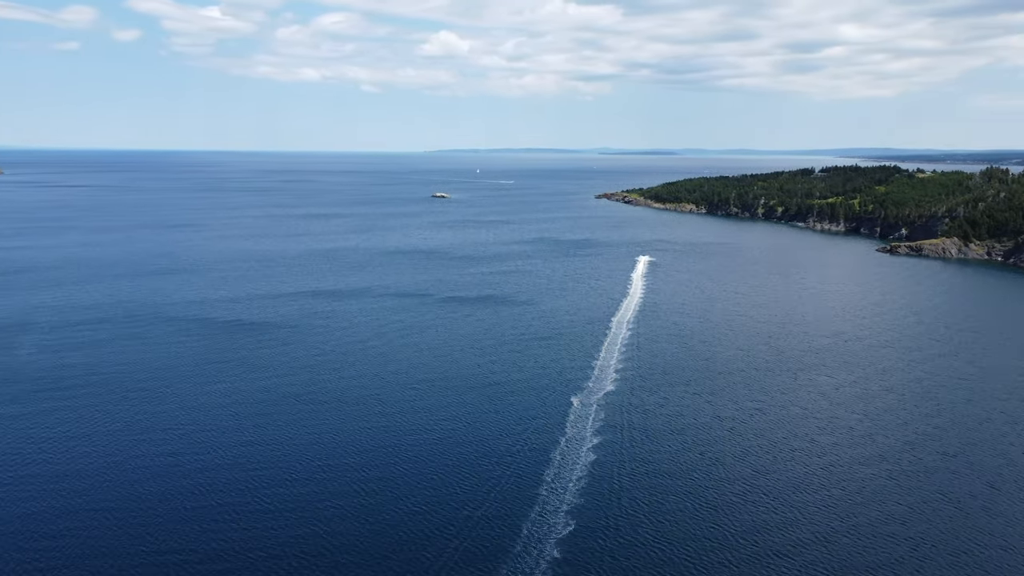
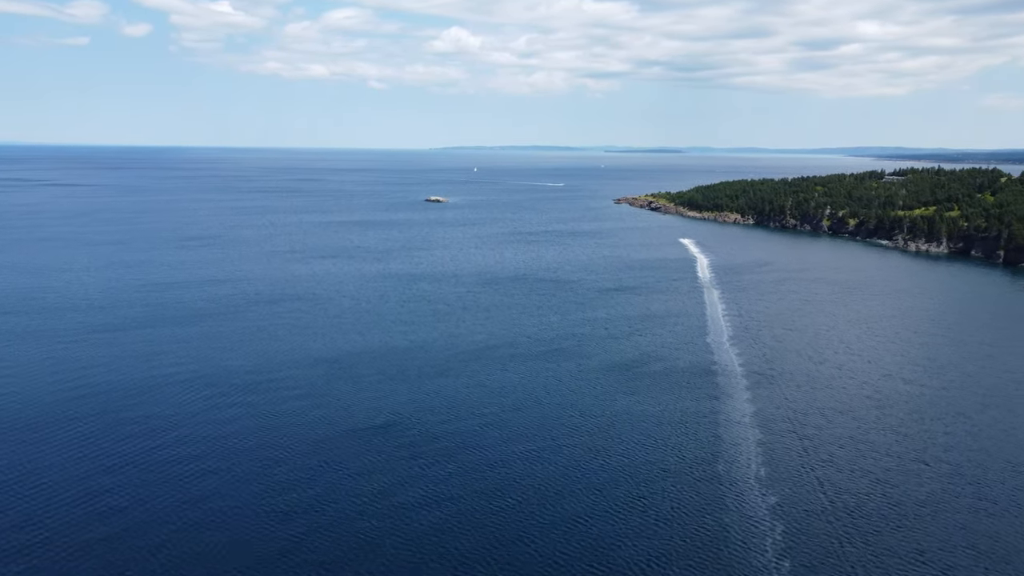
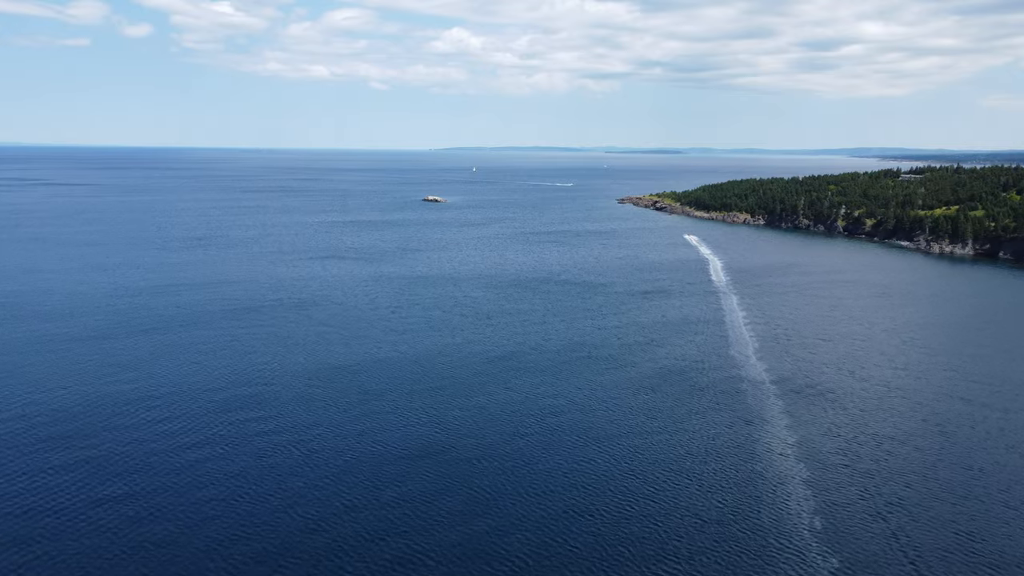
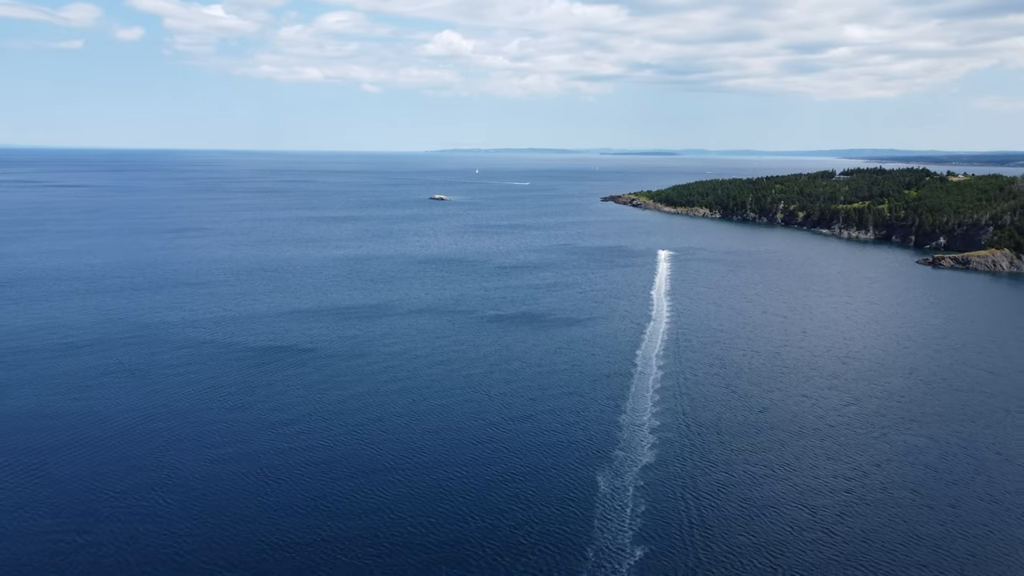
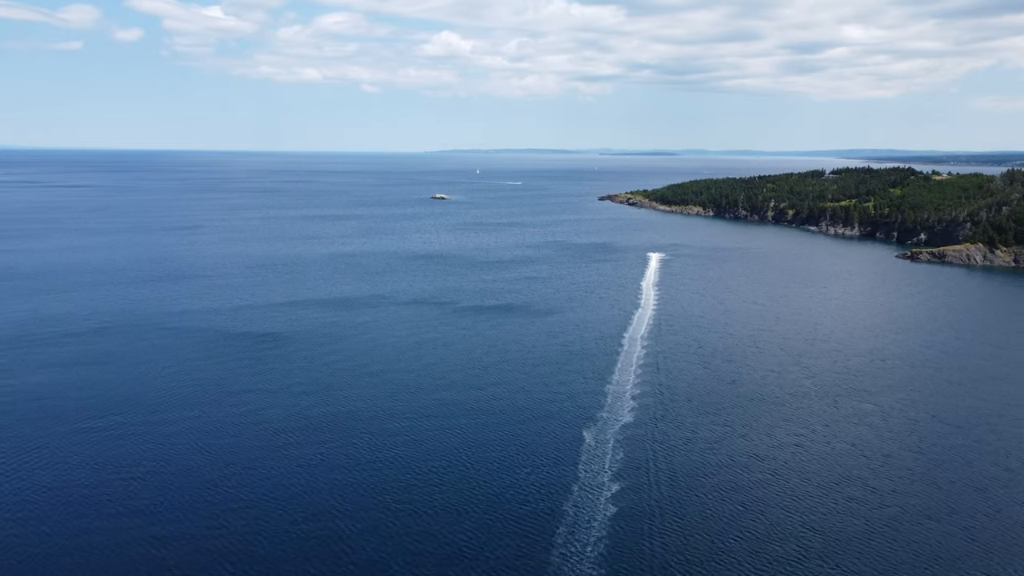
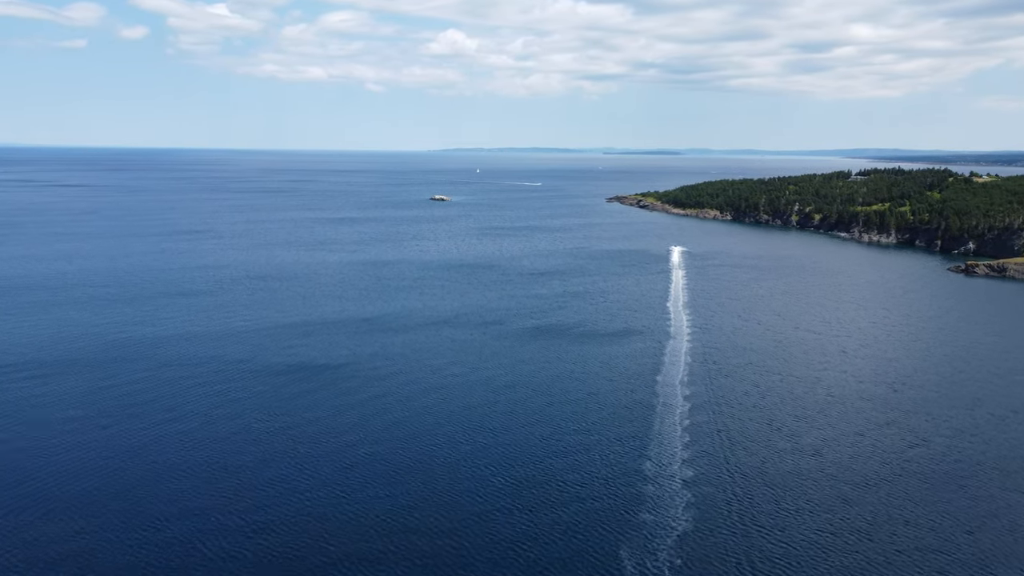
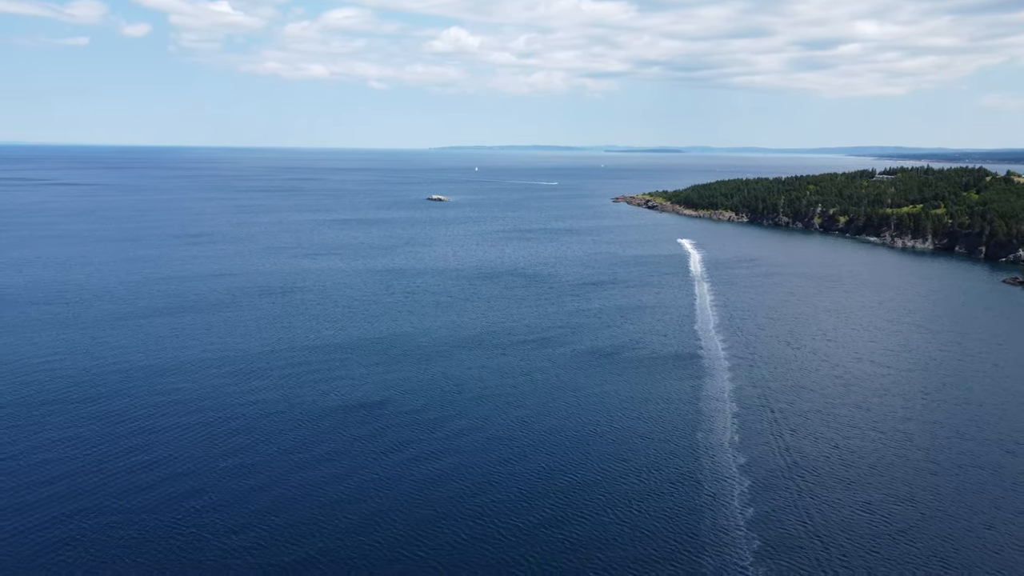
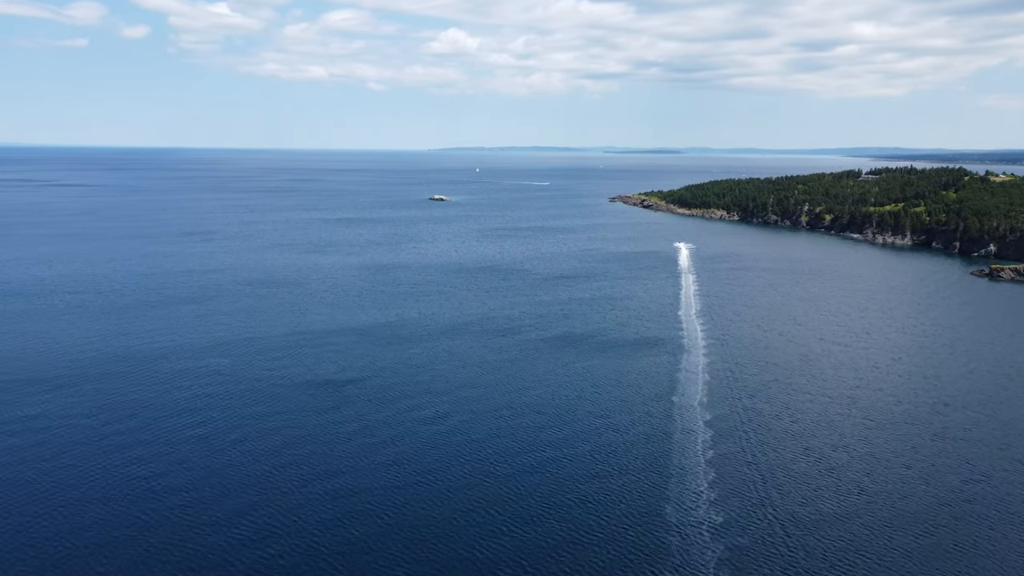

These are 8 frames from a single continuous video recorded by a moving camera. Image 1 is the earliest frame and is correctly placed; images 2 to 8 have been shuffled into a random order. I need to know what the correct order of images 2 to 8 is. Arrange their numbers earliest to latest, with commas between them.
5, 4, 6, 8, 7, 2, 3
